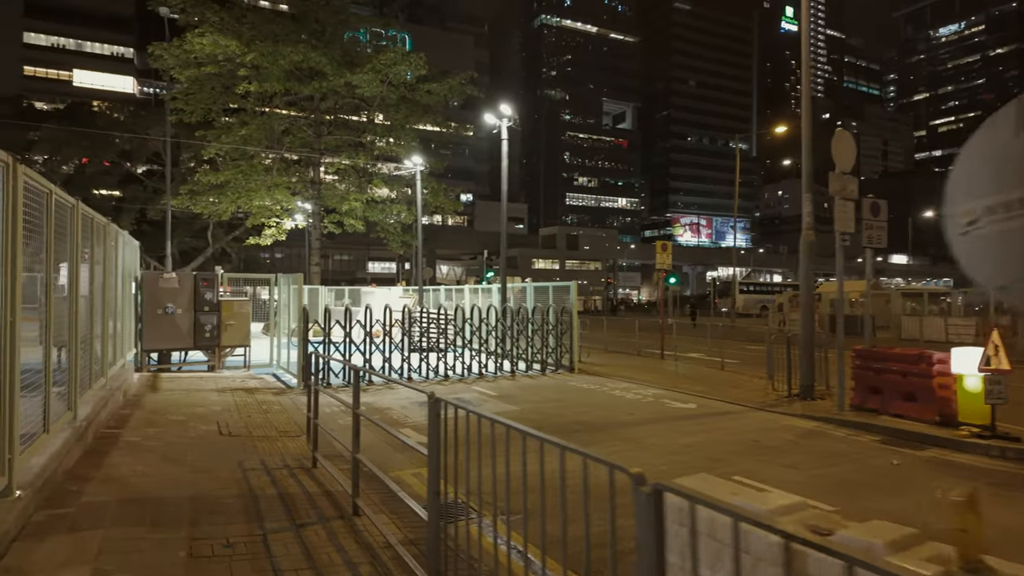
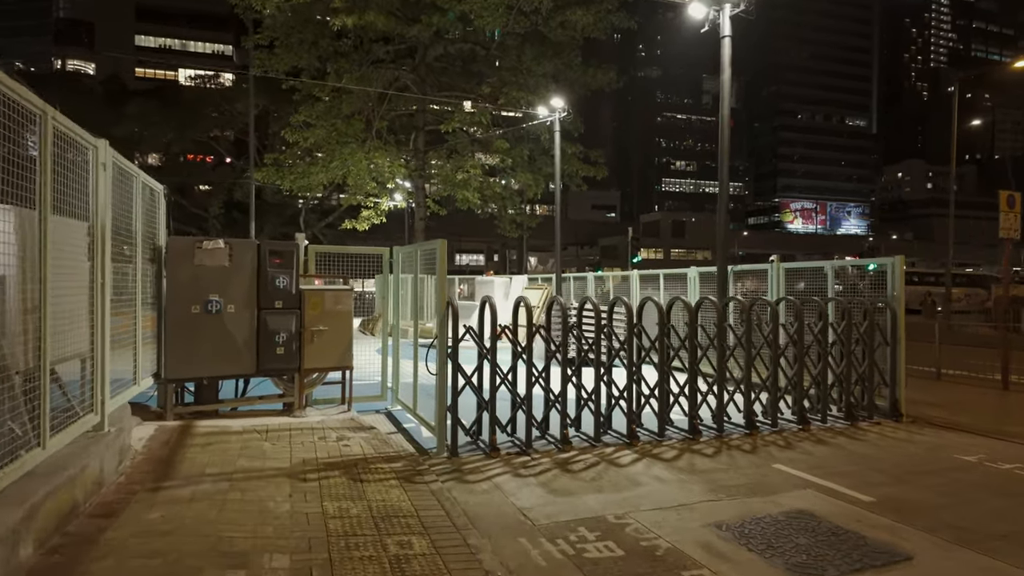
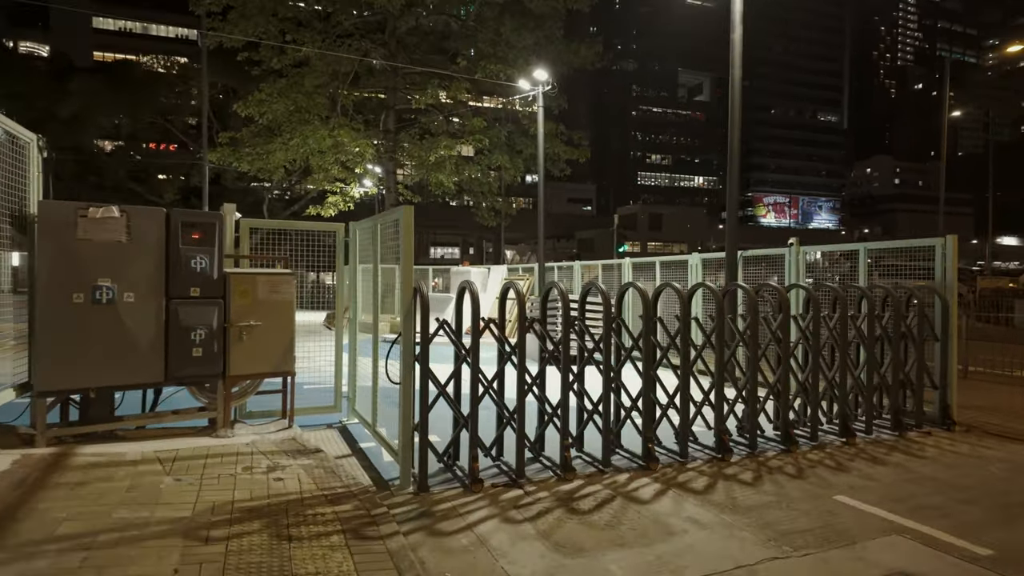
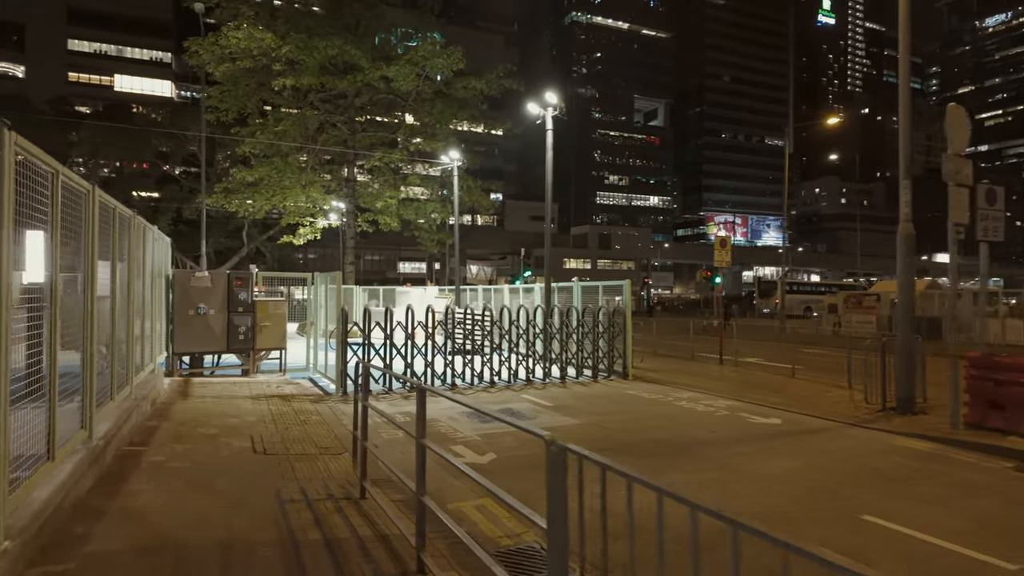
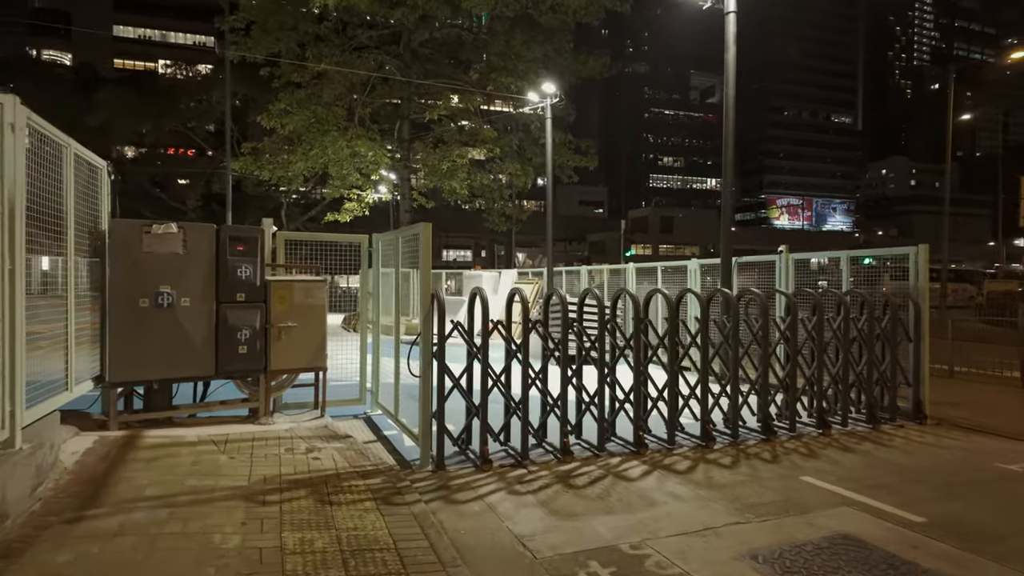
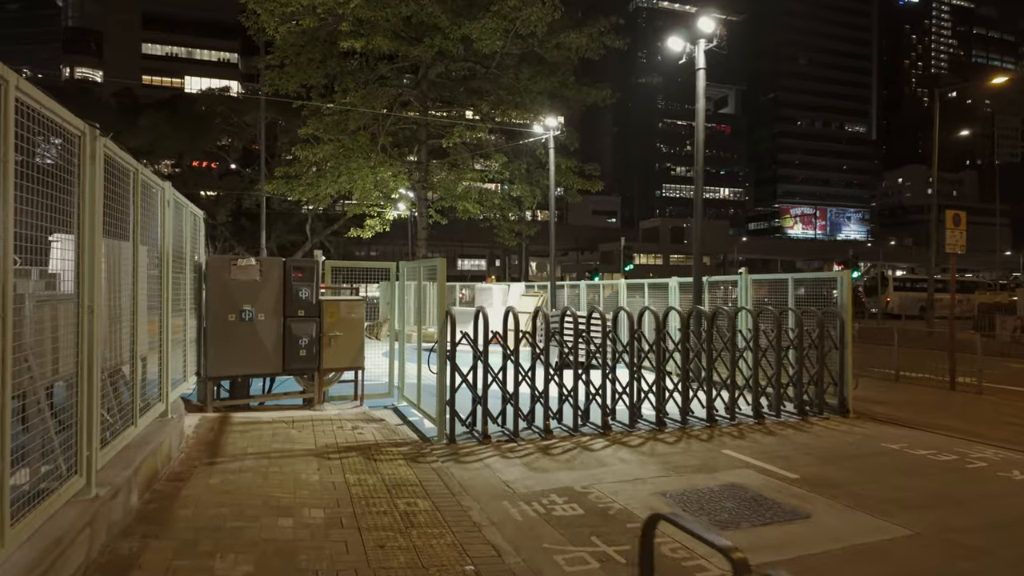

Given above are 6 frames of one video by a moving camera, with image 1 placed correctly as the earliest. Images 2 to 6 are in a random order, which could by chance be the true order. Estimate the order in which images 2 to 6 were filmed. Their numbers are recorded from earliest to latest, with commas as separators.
4, 6, 2, 5, 3
